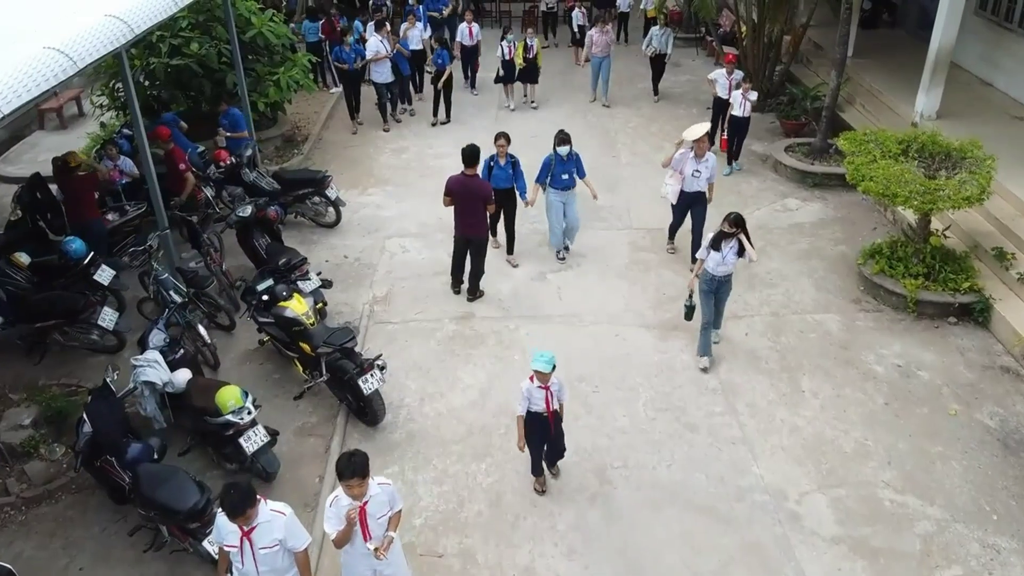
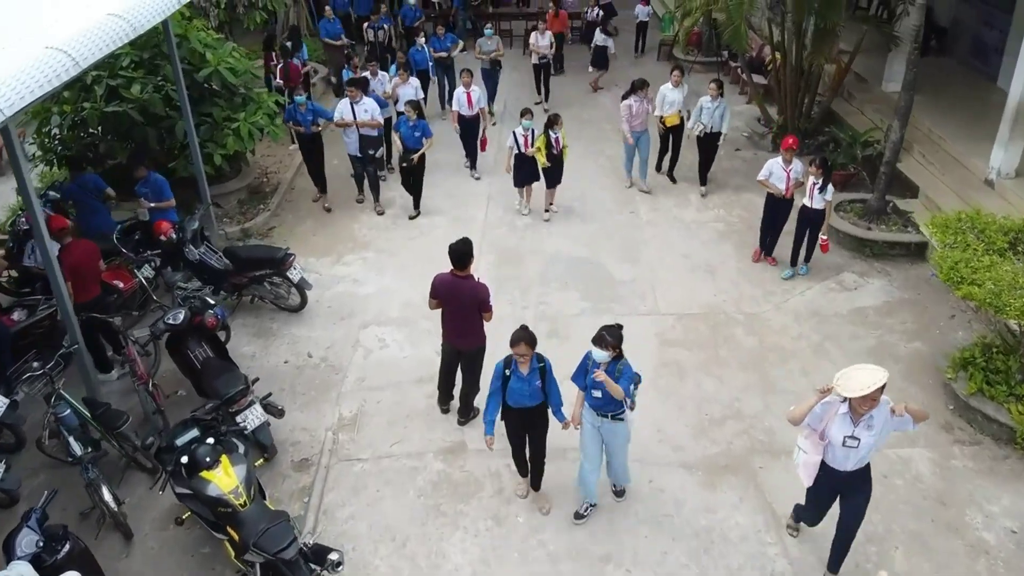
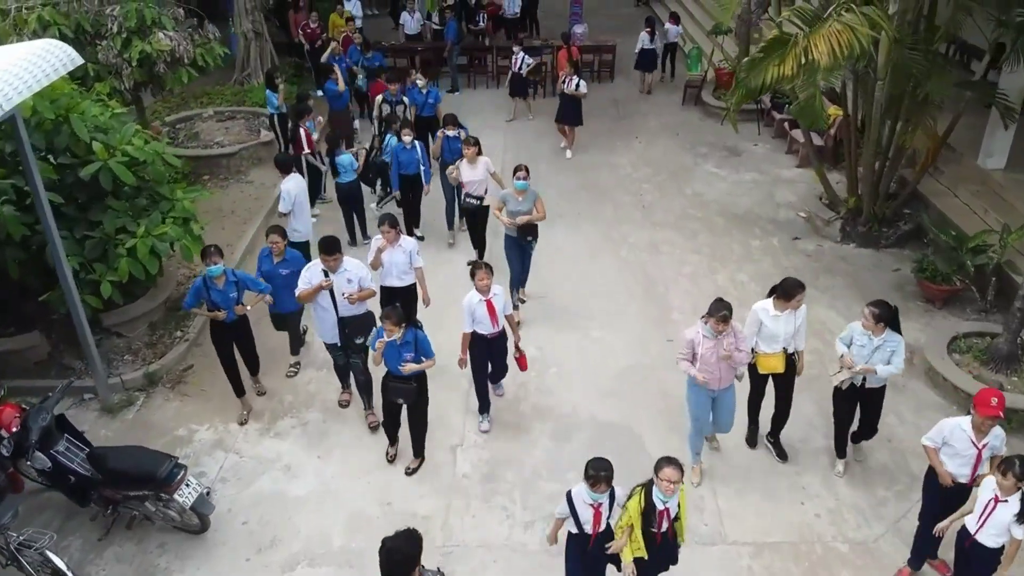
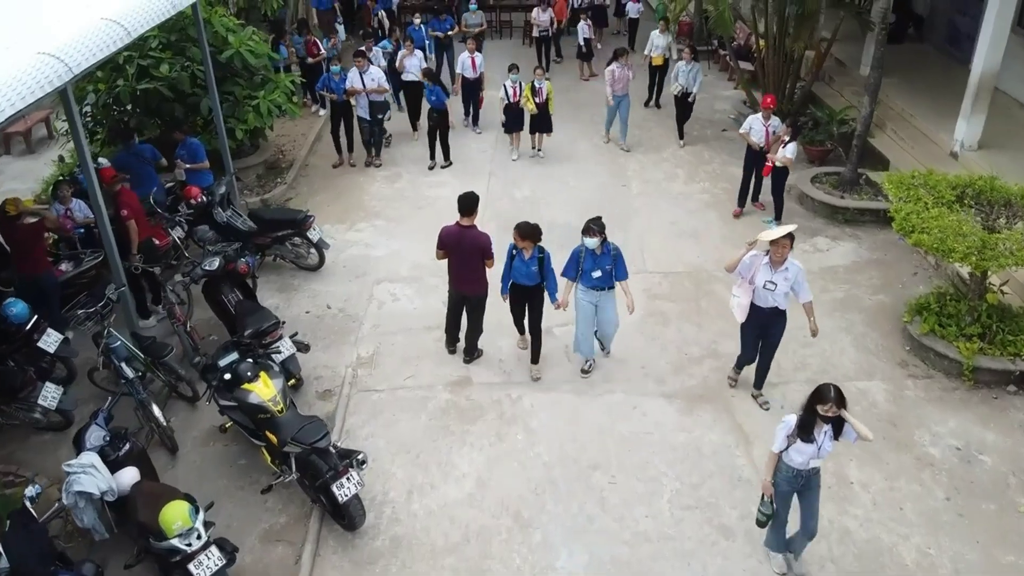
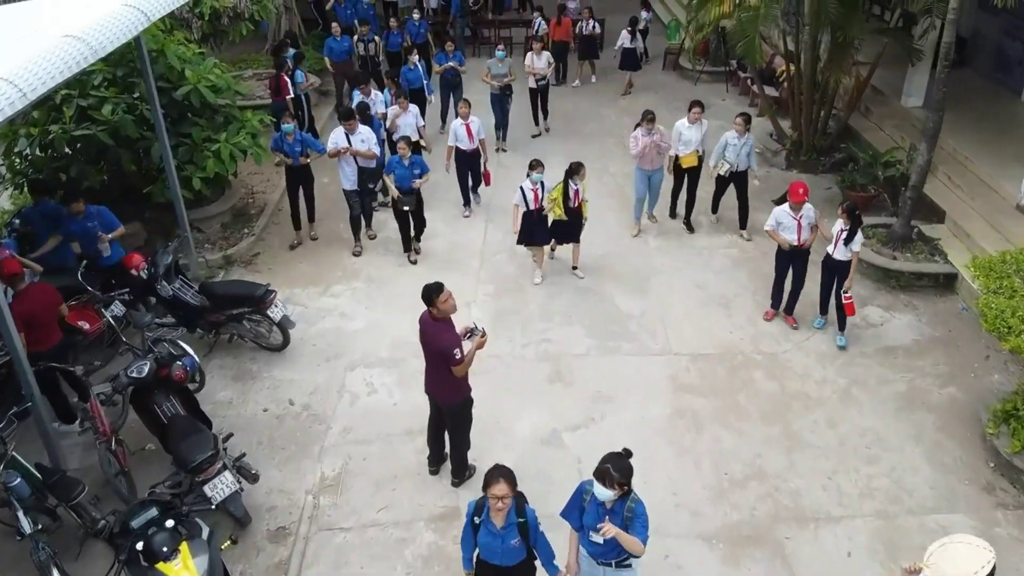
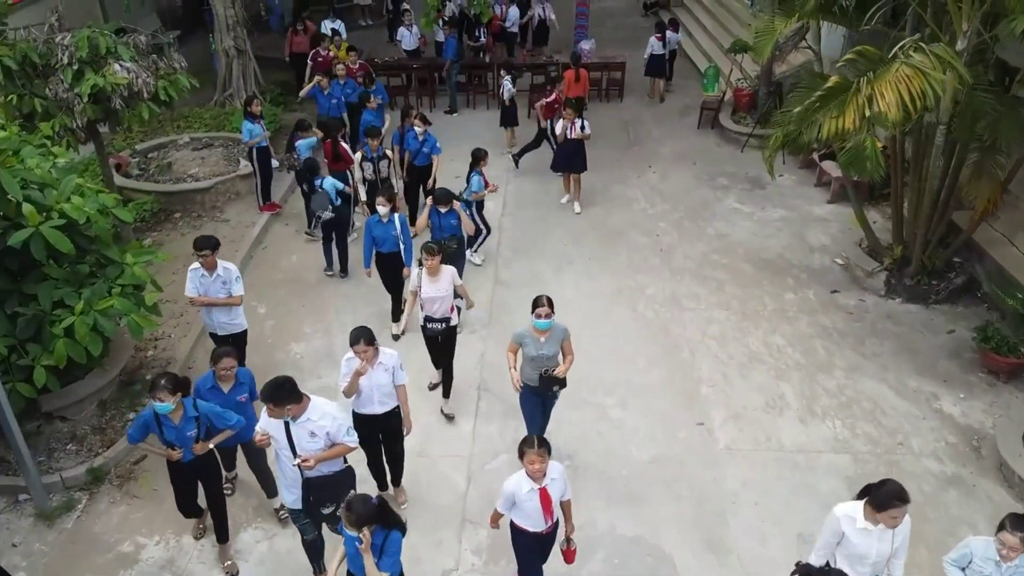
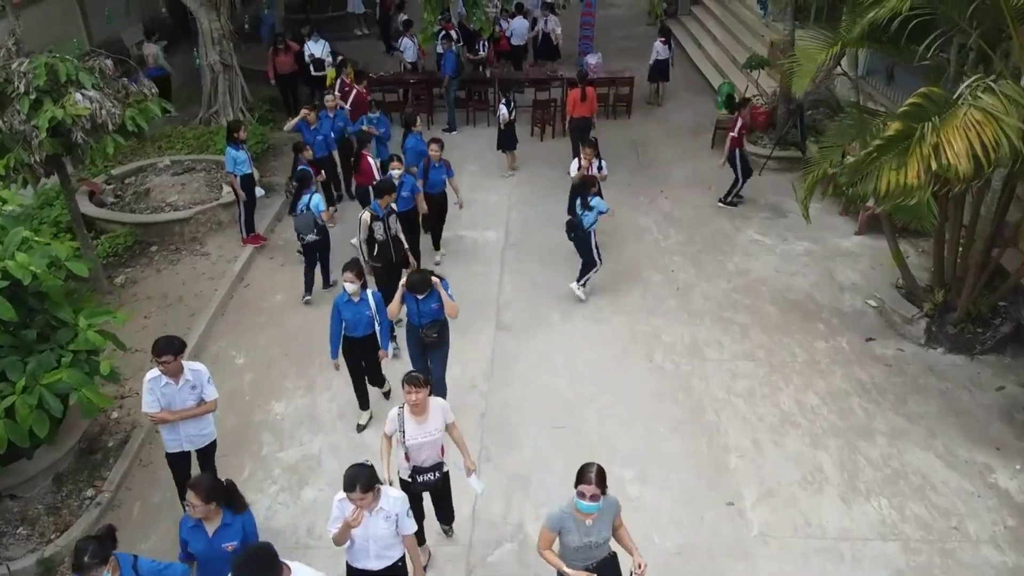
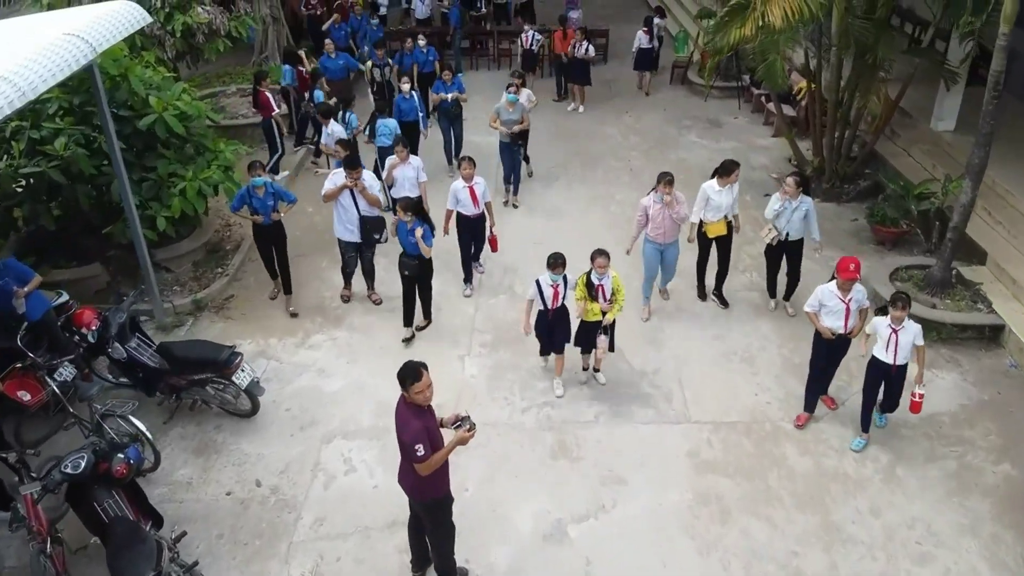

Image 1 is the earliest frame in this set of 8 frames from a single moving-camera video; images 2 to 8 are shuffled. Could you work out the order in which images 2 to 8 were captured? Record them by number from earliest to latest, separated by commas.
4, 2, 5, 8, 3, 6, 7
